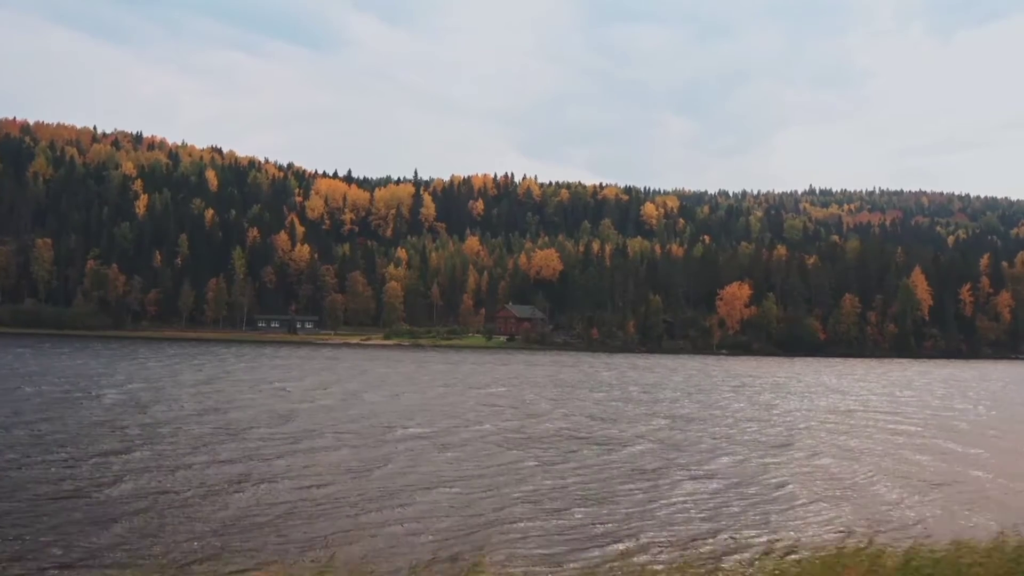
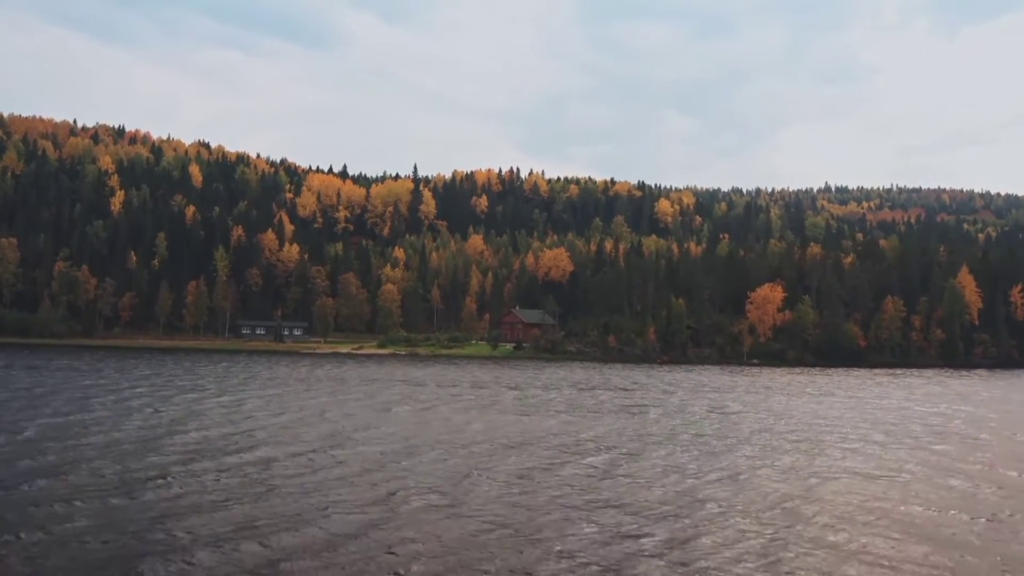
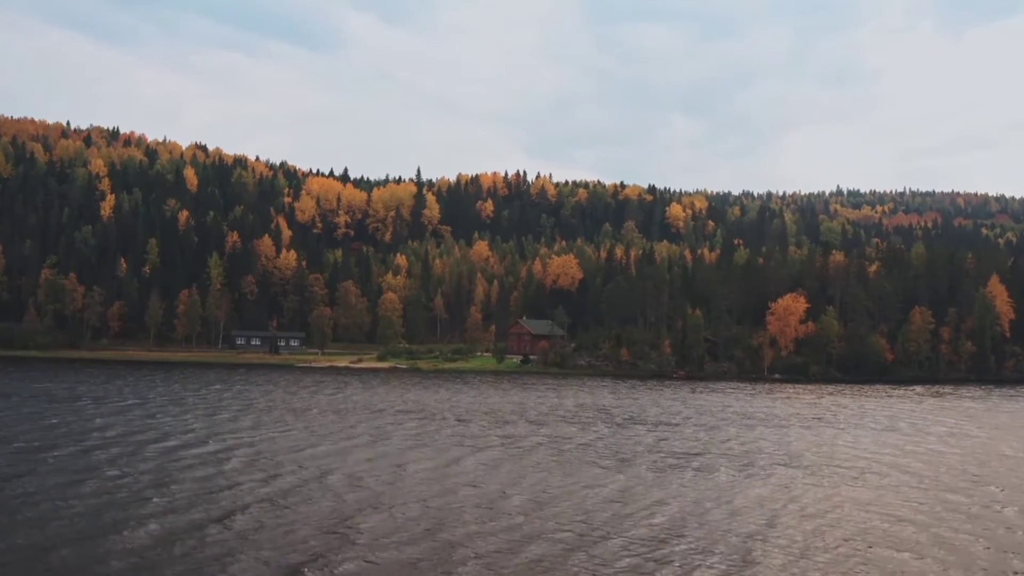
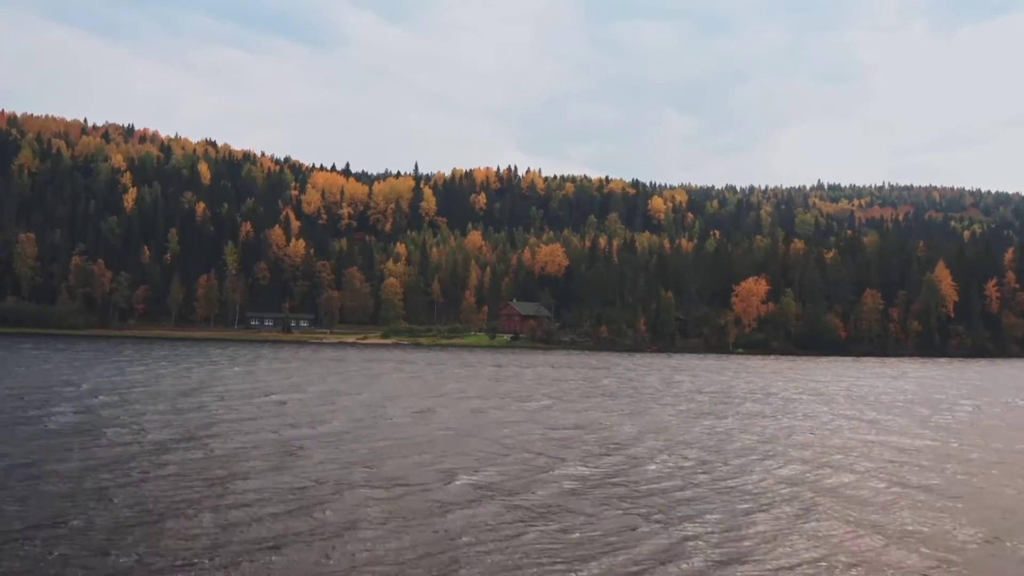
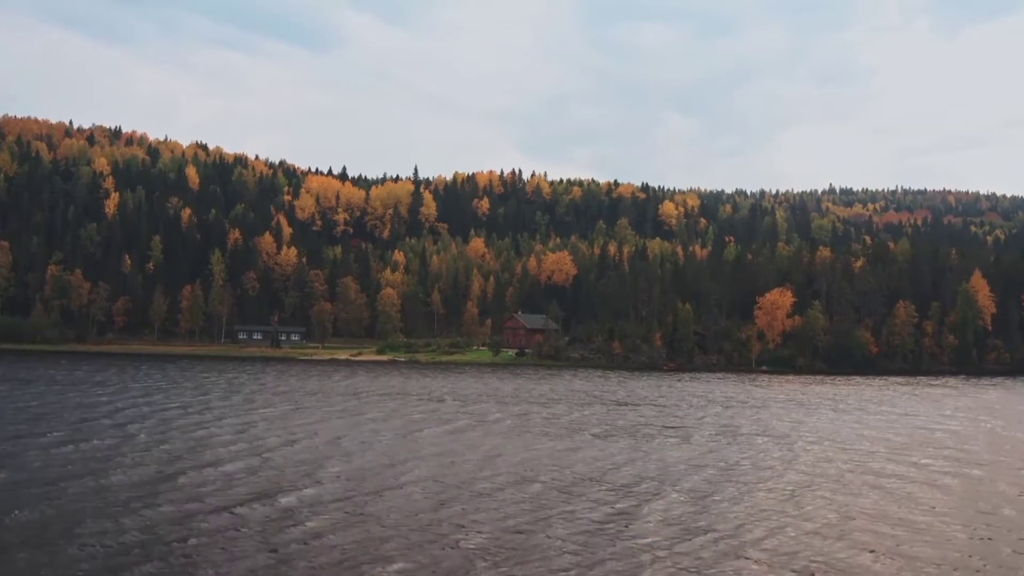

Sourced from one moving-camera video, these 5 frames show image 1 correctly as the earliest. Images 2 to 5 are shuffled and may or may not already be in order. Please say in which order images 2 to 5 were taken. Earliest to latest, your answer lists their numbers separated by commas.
4, 2, 5, 3
